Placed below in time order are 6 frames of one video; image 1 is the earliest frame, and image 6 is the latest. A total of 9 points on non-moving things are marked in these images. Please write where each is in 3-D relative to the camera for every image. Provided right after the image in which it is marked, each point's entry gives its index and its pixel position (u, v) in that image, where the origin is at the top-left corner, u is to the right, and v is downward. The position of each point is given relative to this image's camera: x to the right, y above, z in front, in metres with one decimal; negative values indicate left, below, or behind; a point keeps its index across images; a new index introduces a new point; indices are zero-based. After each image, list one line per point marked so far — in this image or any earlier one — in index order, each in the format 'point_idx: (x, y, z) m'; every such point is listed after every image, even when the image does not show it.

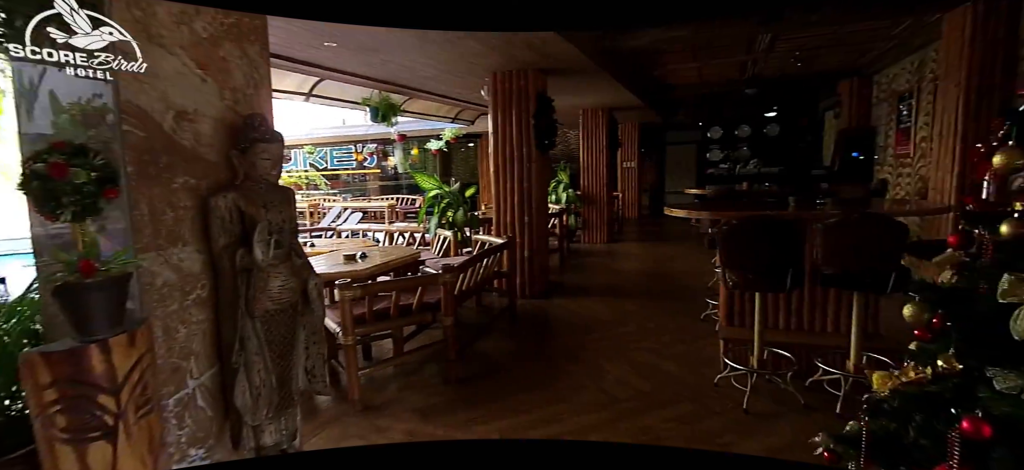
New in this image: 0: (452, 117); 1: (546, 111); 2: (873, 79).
0: (-1.5, +2.8, +10.2) m
1: (+0.3, +1.4, +4.9) m
2: (+5.2, +2.3, +6.3) m
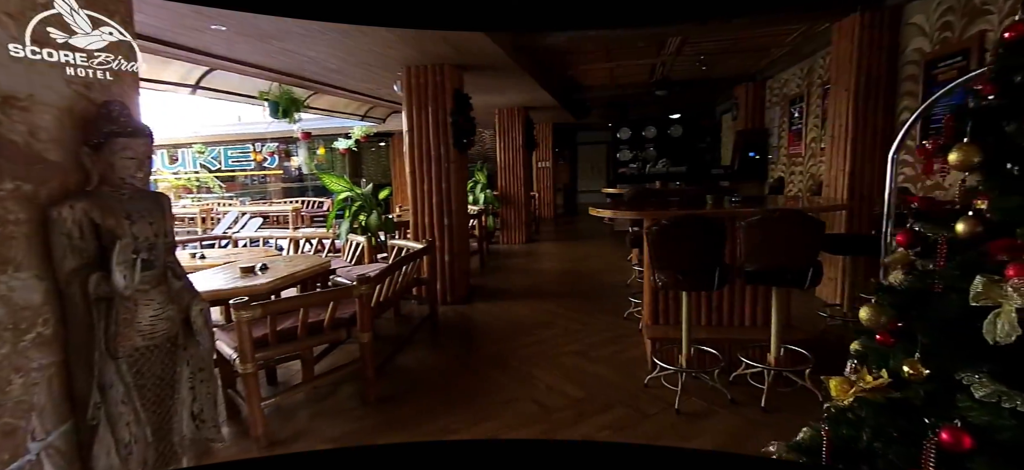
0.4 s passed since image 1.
0: (-3.4, +2.7, +9.6) m
1: (-0.6, +1.4, +4.7) m
2: (+3.9, +2.4, +7.0) m
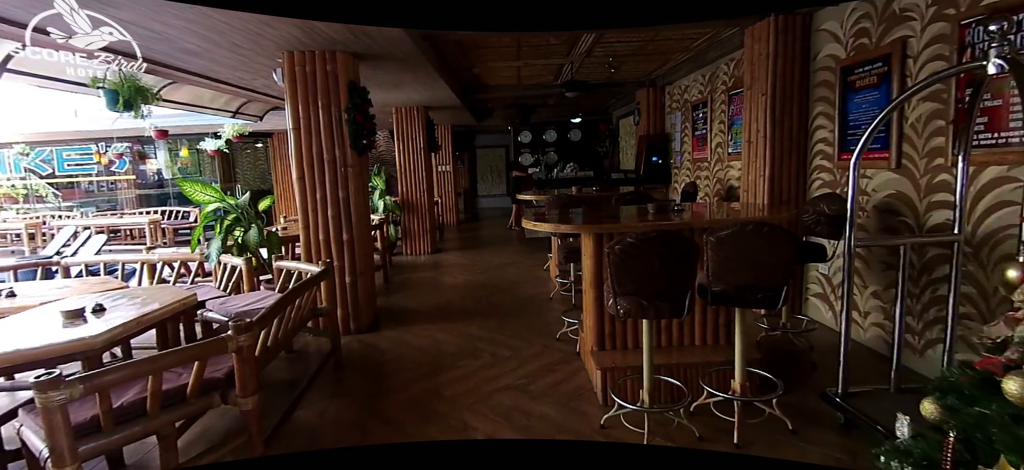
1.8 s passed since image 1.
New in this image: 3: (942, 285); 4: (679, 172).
0: (-5.2, +2.3, +8.1) m
1: (-1.4, +1.2, +4.0) m
2: (+2.5, +2.4, +7.2) m
3: (+2.7, -0.3, +2.7) m
4: (+2.5, +0.9, +6.7) m
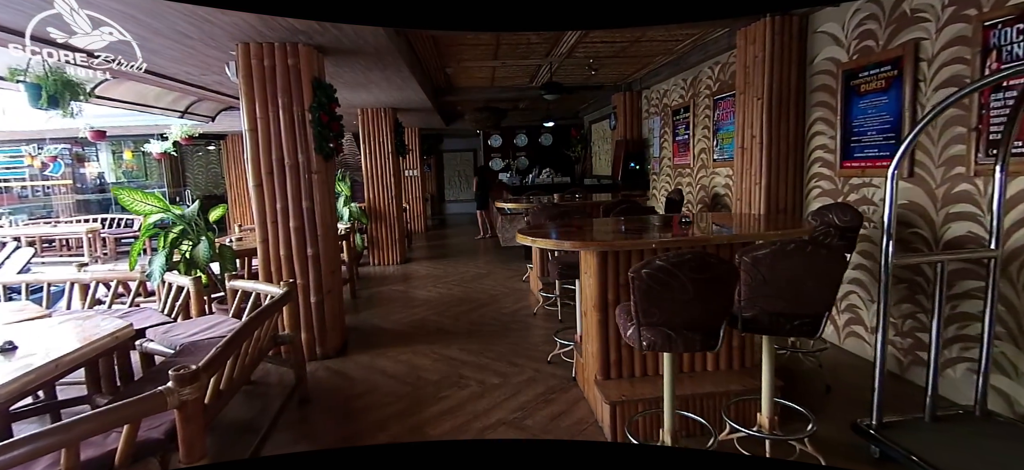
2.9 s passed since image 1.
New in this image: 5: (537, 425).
0: (-5.6, +2.1, +7.4) m
1: (-1.5, +1.1, +3.5) m
2: (+2.1, +2.3, +7.0) m
3: (+2.6, -0.4, +2.5) m
4: (+2.2, +0.8, +6.6) m
5: (+0.1, -1.2, +2.6) m
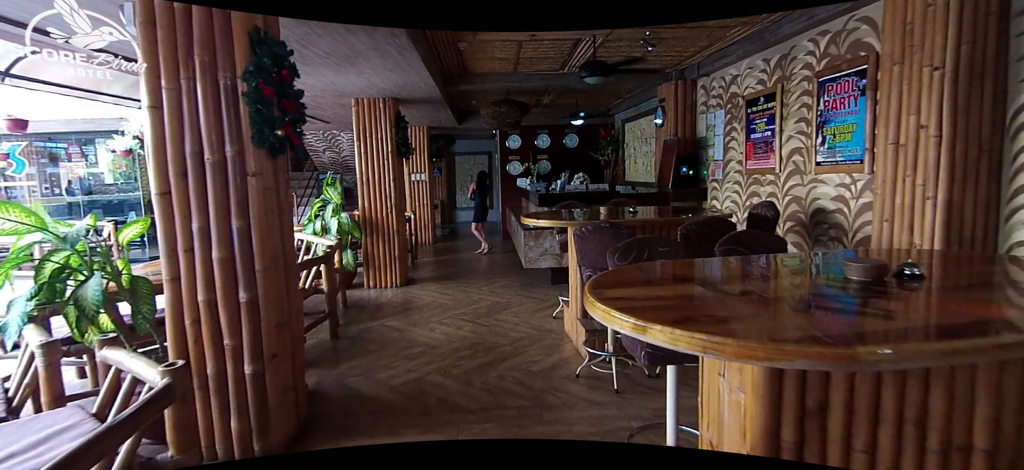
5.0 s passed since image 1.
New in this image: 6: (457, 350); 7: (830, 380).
0: (-5.3, +2.0, +6.3) m
1: (-1.3, +0.9, +2.3) m
2: (+2.5, +2.0, +5.8) m
3: (+2.8, -0.6, +1.2) m
4: (+2.5, +0.5, +5.3) m
5: (+0.3, -1.4, +1.4) m
6: (-0.5, -1.0, +3.7) m
7: (+0.9, -0.4, +1.2) m
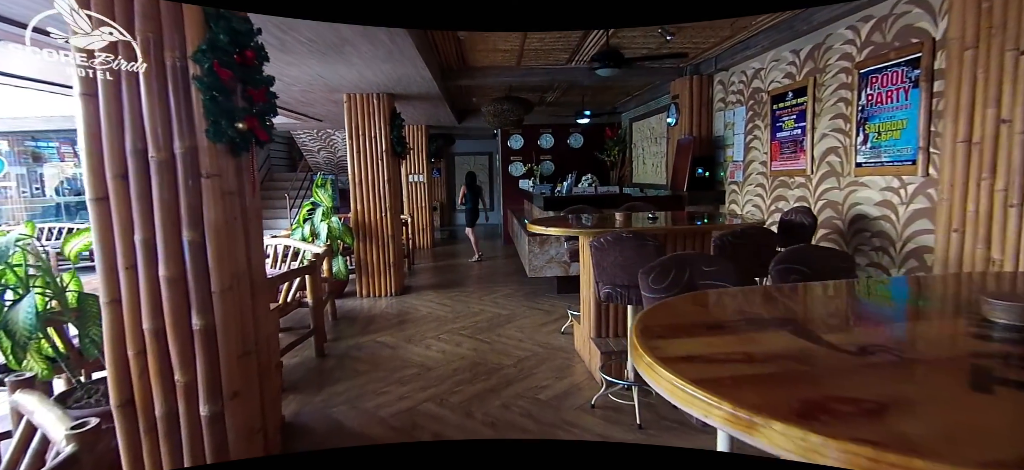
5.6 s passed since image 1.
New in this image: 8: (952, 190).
0: (-5.3, +1.9, +5.9) m
1: (-1.2, +0.8, +2.0) m
2: (+2.5, +1.9, +5.4) m
3: (+2.9, -0.7, +0.8) m
4: (+2.5, +0.5, +4.9) m
5: (+0.4, -1.5, +1.0) m
6: (-0.4, -1.1, +3.3) m
7: (+0.9, -0.5, +0.8) m
8: (+2.4, +0.2, +2.4) m
